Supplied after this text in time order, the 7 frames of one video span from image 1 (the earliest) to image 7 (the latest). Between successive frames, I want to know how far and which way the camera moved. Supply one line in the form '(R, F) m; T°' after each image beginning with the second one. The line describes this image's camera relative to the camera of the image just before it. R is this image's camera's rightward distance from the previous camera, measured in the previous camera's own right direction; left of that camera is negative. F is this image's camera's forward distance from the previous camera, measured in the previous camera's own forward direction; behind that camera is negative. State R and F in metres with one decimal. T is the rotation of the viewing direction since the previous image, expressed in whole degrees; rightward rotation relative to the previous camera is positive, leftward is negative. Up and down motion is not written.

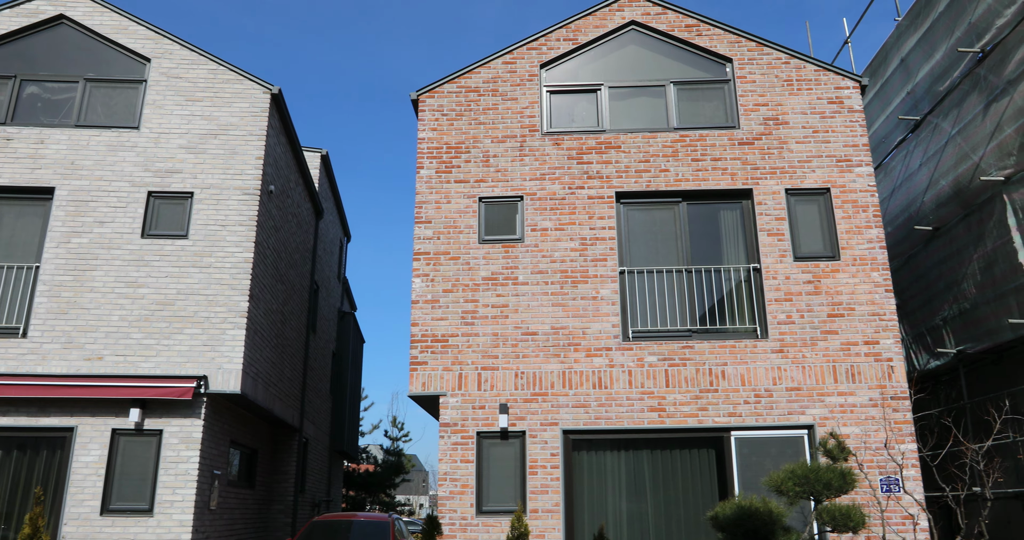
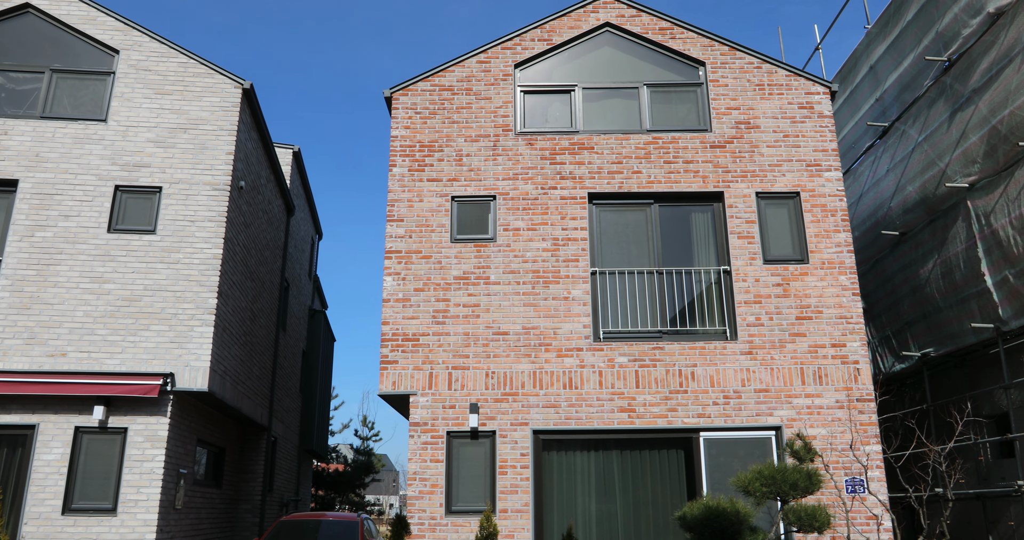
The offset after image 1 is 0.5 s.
(0.0, 0.0) m; +2°
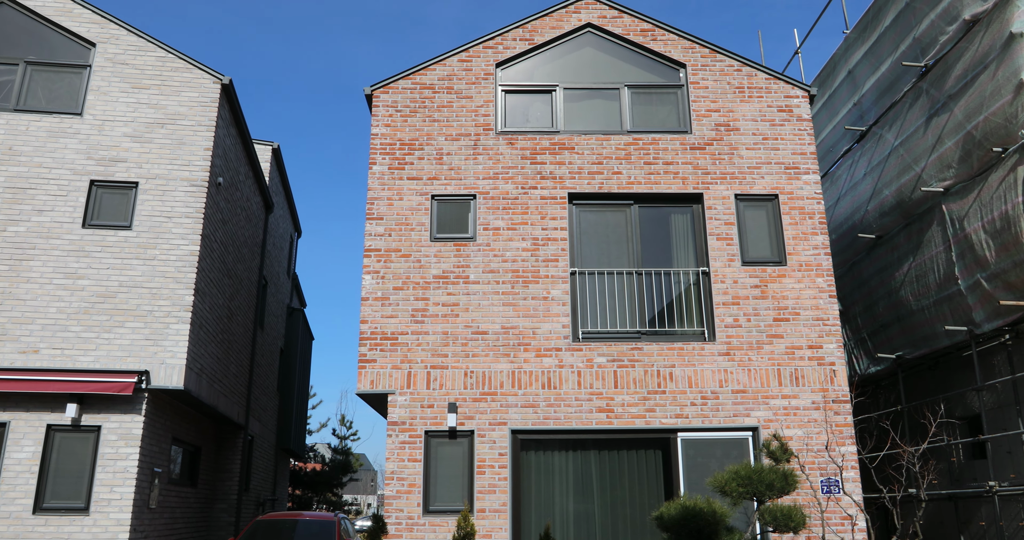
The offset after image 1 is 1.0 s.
(0.0, 0.0) m; +1°
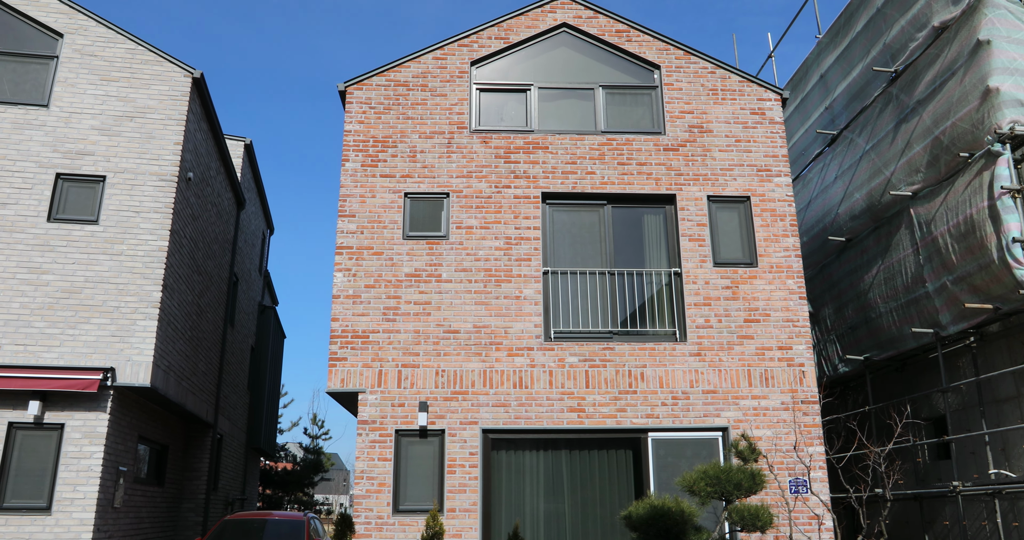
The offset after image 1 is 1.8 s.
(+0.1, 0.0) m; +2°
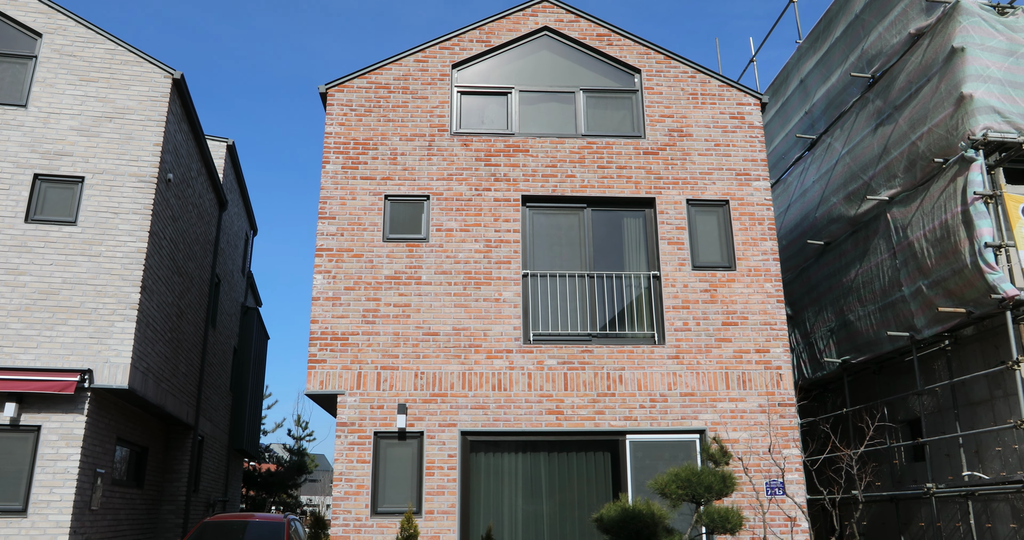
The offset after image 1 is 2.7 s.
(+0.1, 0.0) m; +1°
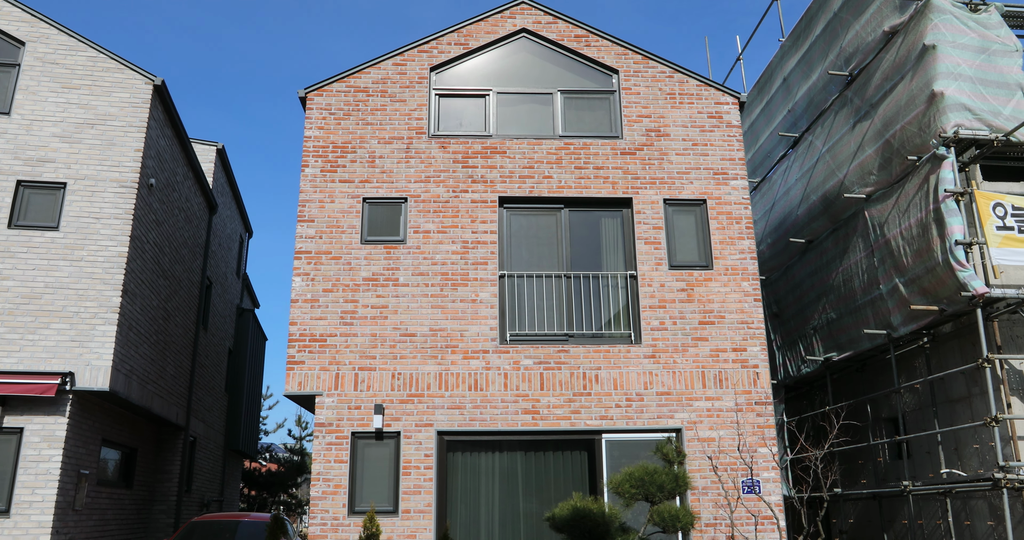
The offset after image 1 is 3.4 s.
(+0.5, -0.1) m; -1°
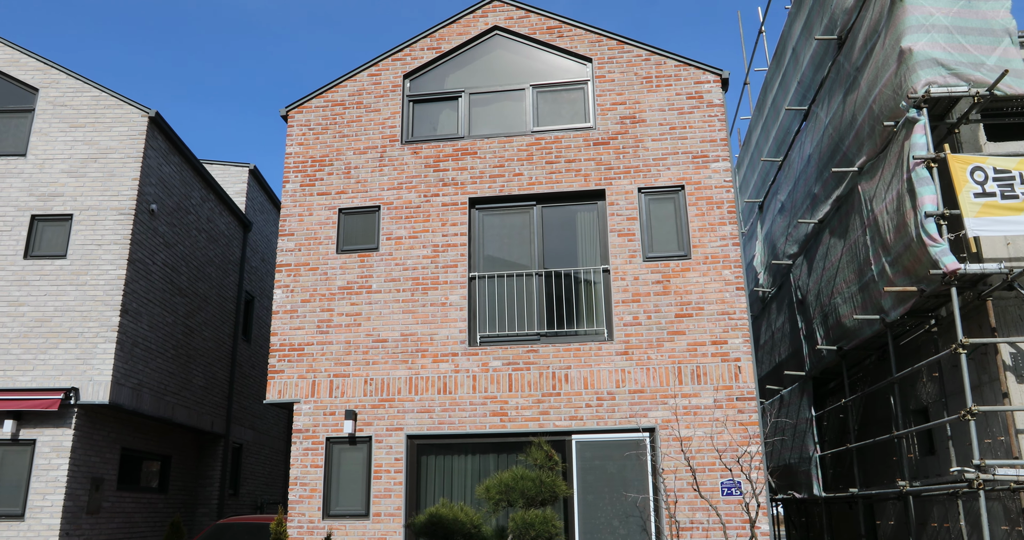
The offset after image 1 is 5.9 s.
(+2.1, +0.3) m; -10°
